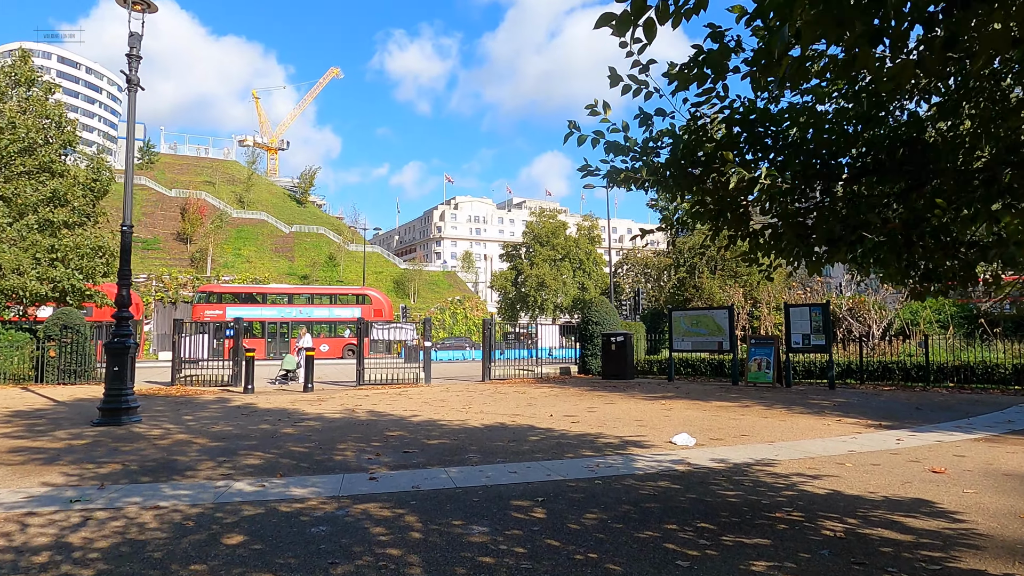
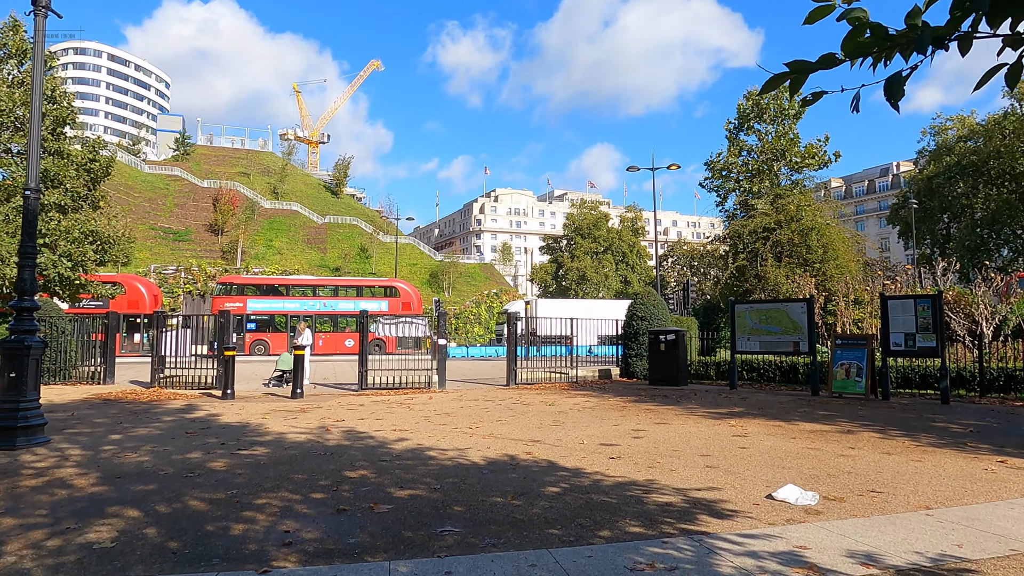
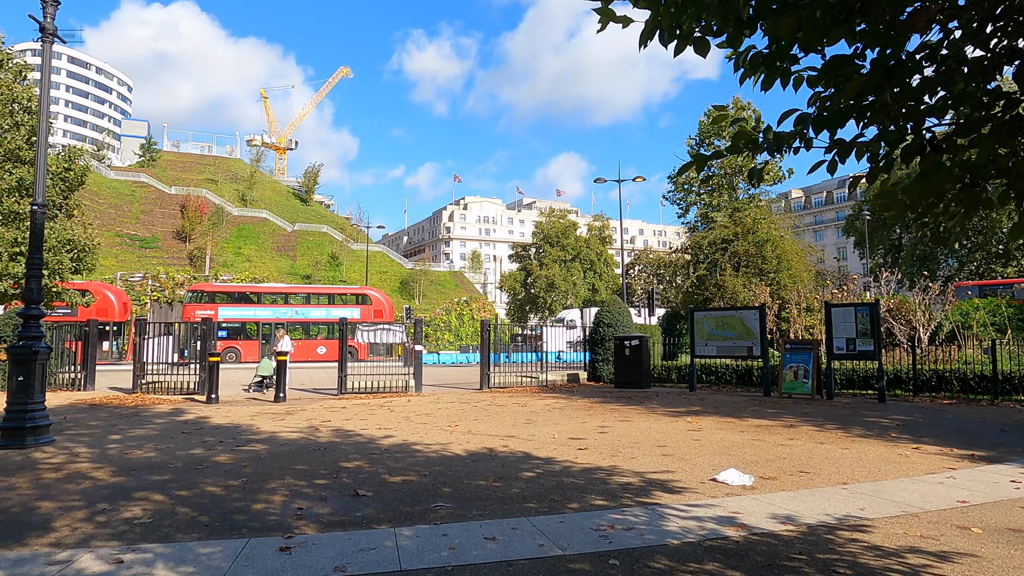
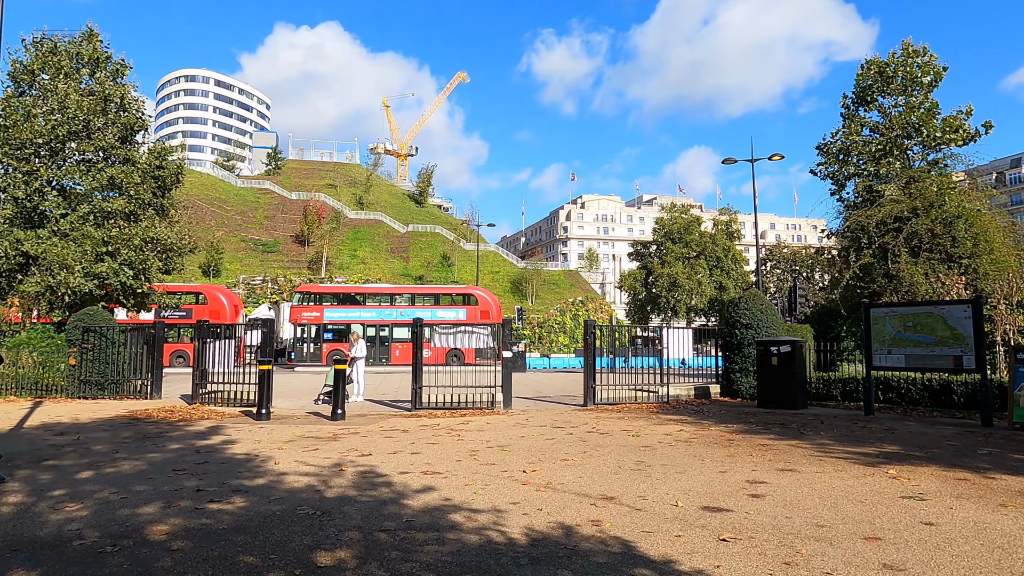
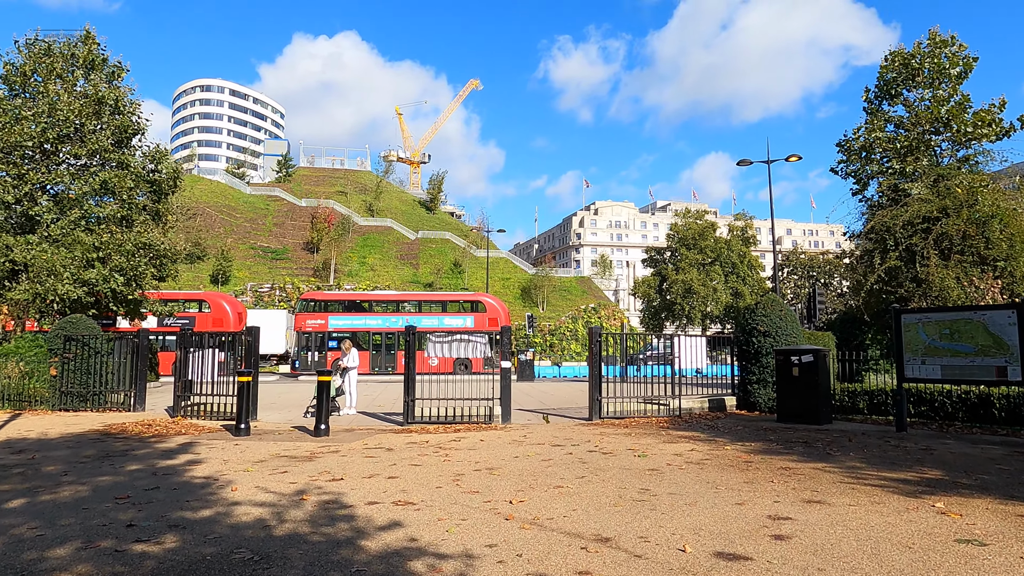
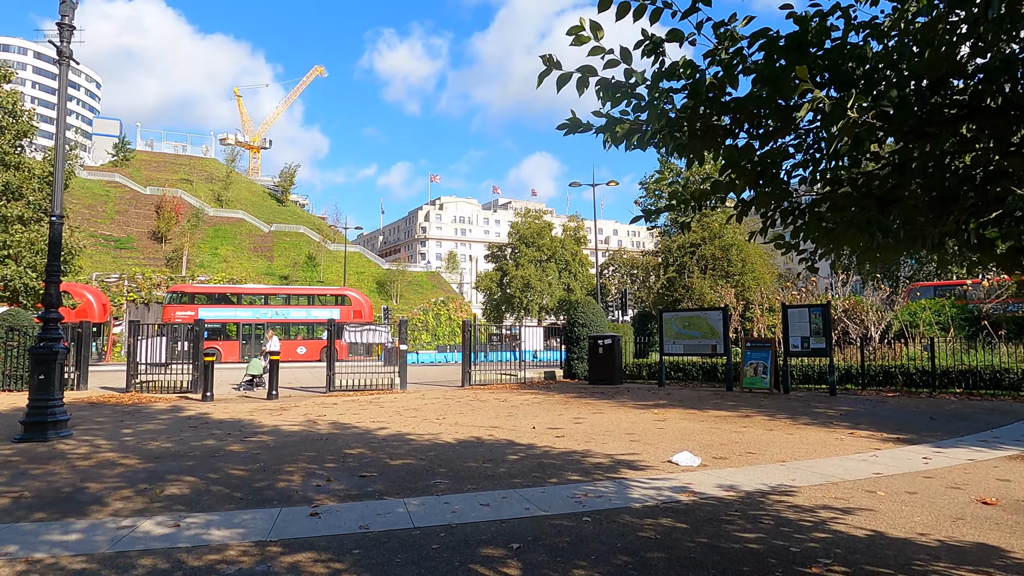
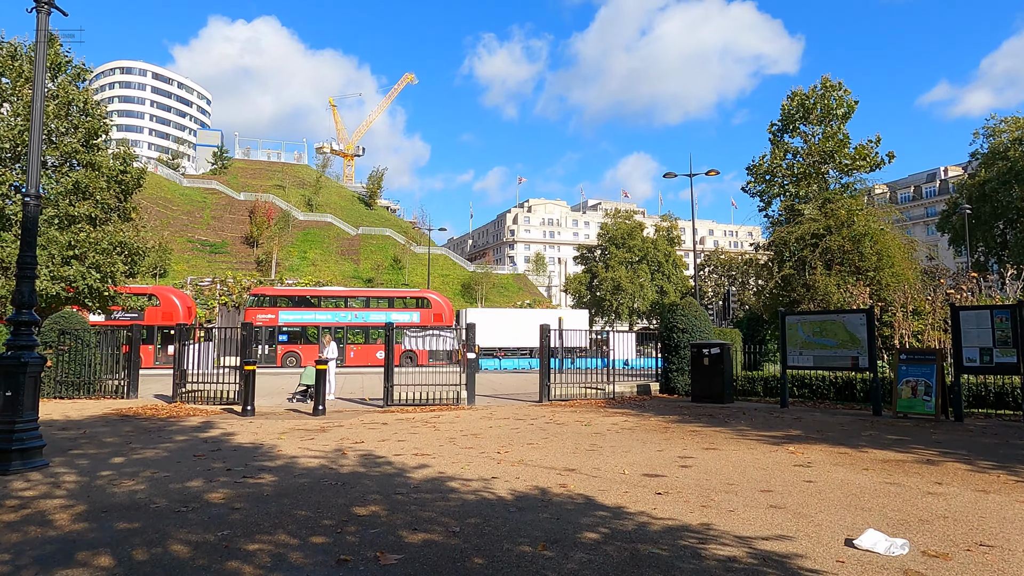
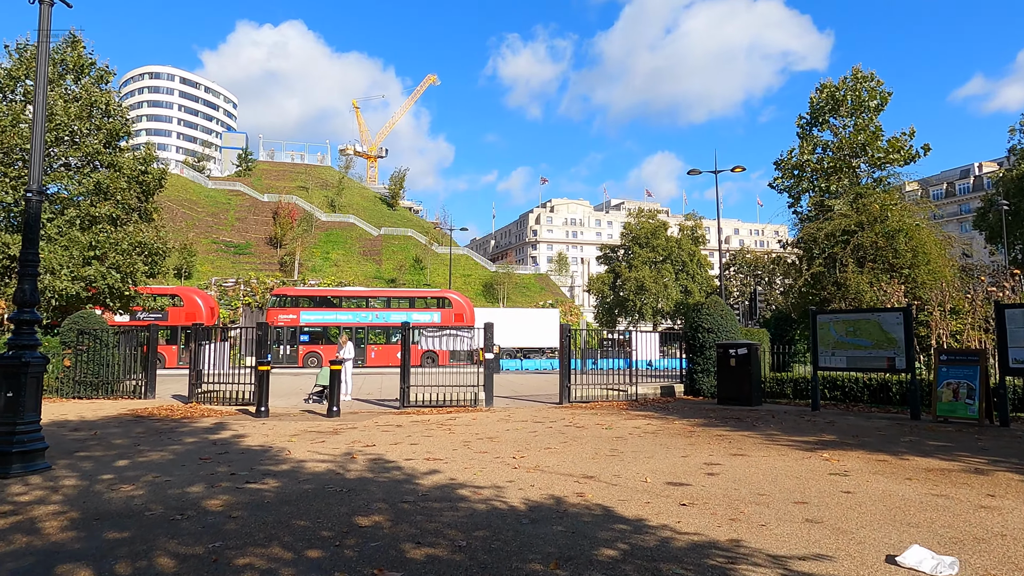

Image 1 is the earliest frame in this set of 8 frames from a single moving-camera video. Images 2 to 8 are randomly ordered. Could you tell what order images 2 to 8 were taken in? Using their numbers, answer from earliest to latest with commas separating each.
6, 3, 2, 7, 8, 4, 5
